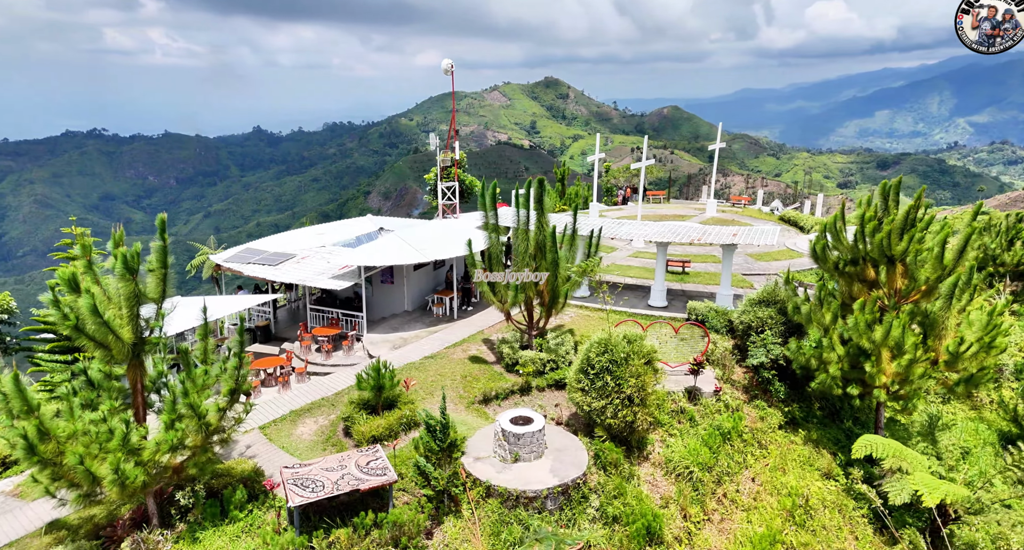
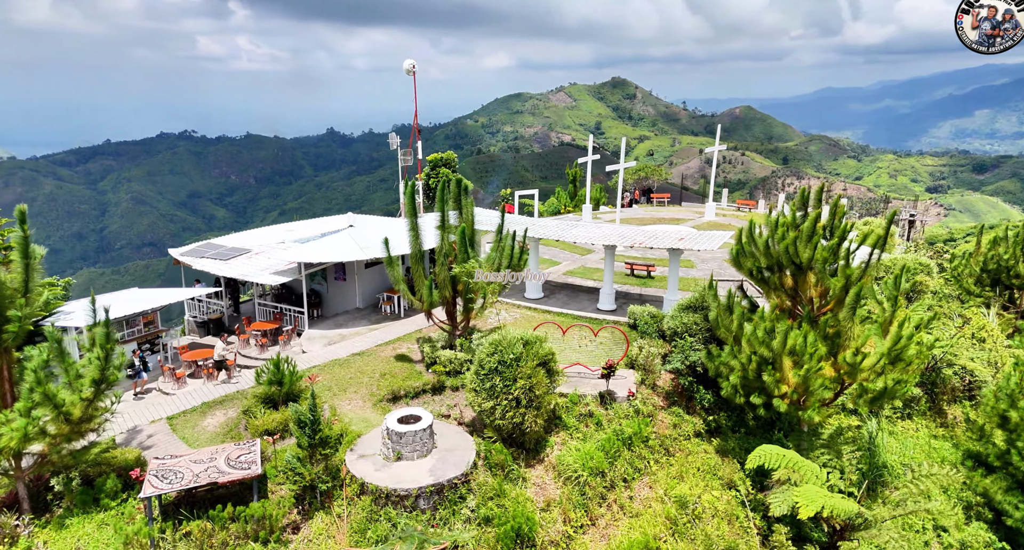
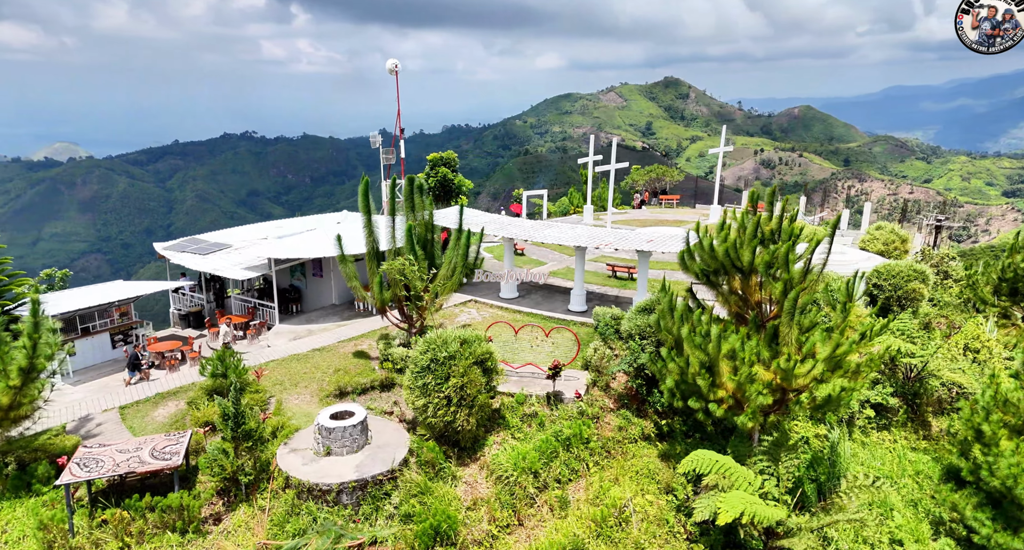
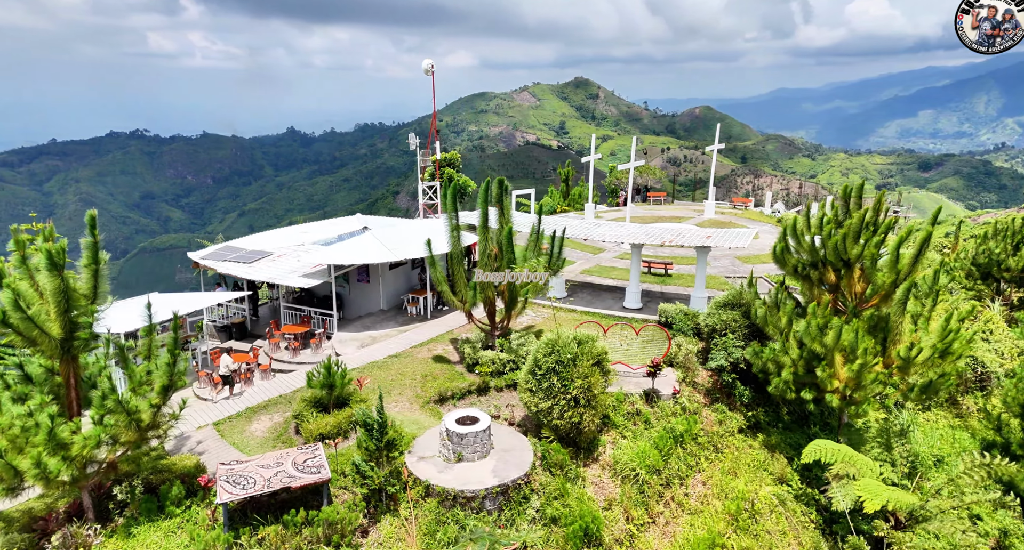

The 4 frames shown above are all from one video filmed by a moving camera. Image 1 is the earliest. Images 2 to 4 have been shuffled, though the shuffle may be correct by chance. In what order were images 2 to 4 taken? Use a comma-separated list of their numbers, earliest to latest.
4, 2, 3
